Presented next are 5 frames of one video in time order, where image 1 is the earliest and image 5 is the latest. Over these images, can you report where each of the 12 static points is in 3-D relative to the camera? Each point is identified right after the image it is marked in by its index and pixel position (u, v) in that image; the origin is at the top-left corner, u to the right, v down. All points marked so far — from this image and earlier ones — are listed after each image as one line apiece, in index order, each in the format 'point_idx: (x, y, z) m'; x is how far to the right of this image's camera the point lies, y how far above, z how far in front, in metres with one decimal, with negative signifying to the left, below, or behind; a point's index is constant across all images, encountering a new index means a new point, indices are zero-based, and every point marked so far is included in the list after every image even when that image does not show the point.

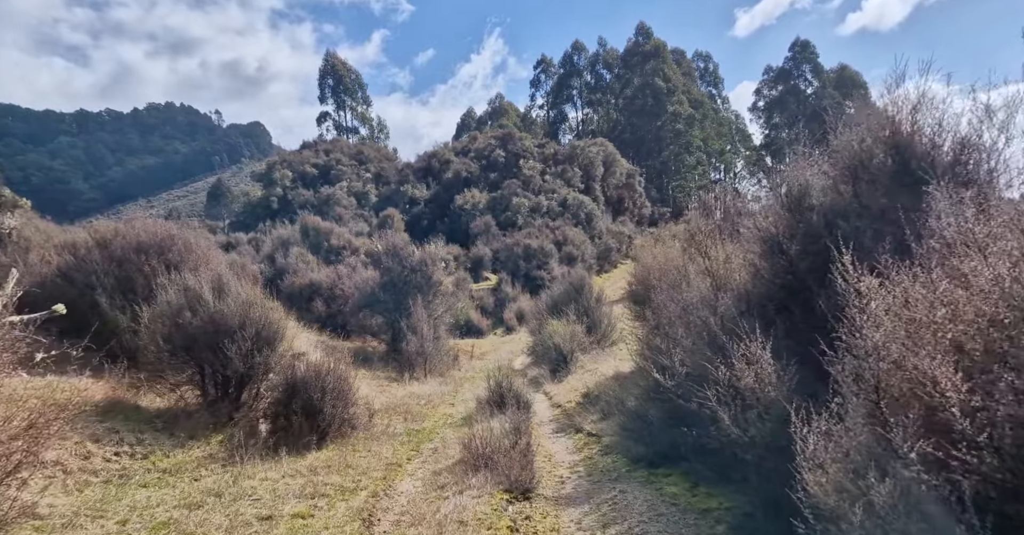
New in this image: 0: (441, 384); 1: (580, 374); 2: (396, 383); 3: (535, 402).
0: (-1.9, -3.2, +19.2) m
1: (+1.7, -2.8, +18.4) m
2: (-3.1, -3.0, +18.1) m
3: (+0.6, -3.1, +16.6) m
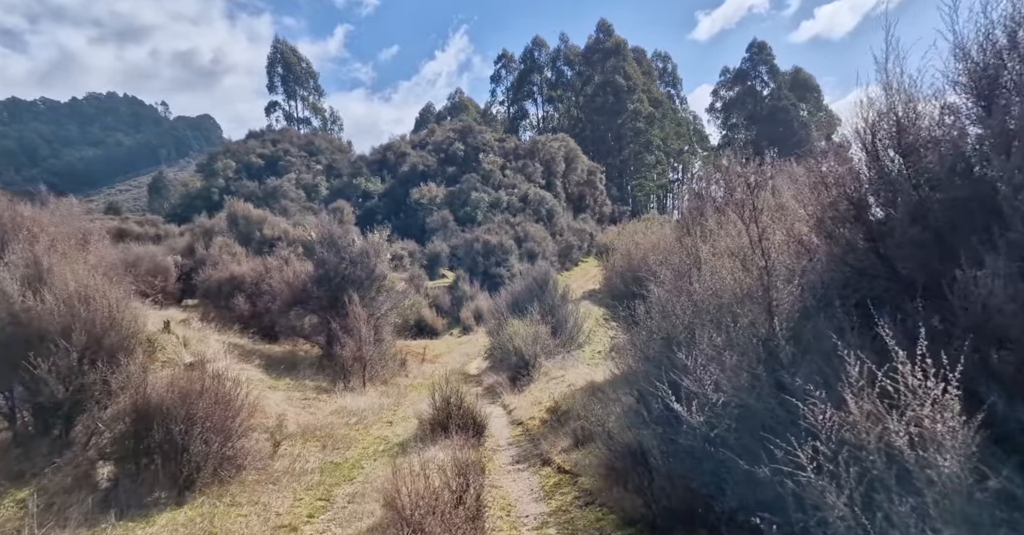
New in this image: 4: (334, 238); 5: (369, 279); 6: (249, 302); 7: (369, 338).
0: (-3.0, -3.0, +16.3) m
1: (+0.6, -2.6, +15.7) m
2: (-4.1, -2.7, +15.2) m
3: (-0.4, -2.9, +13.9) m
4: (-4.8, +0.8, +19.1) m
5: (-3.8, -0.3, +18.9) m
6: (-7.3, -1.0, +19.7) m
7: (-3.5, -1.7, +17.5) m
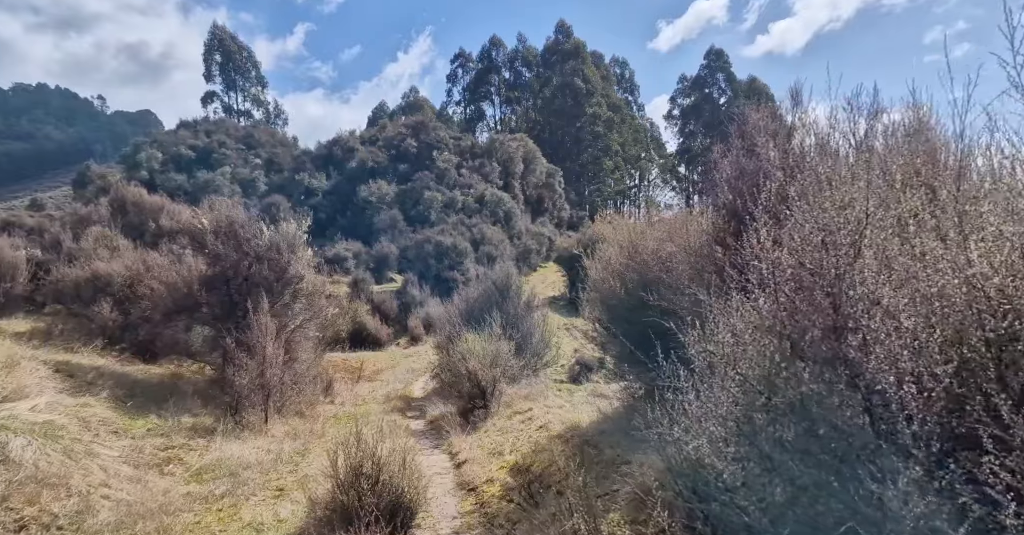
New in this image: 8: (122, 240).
0: (-3.9, -2.9, +12.1) m
1: (-0.2, -2.6, +11.7) m
2: (-4.9, -2.7, +10.9) m
3: (-1.1, -2.9, +9.8) m
4: (-5.8, +0.8, +14.8) m
5: (-4.8, -0.3, +14.6) m
6: (-8.4, -0.9, +15.2) m
7: (-4.4, -1.7, +13.2) m
8: (-10.0, +0.7, +18.1) m
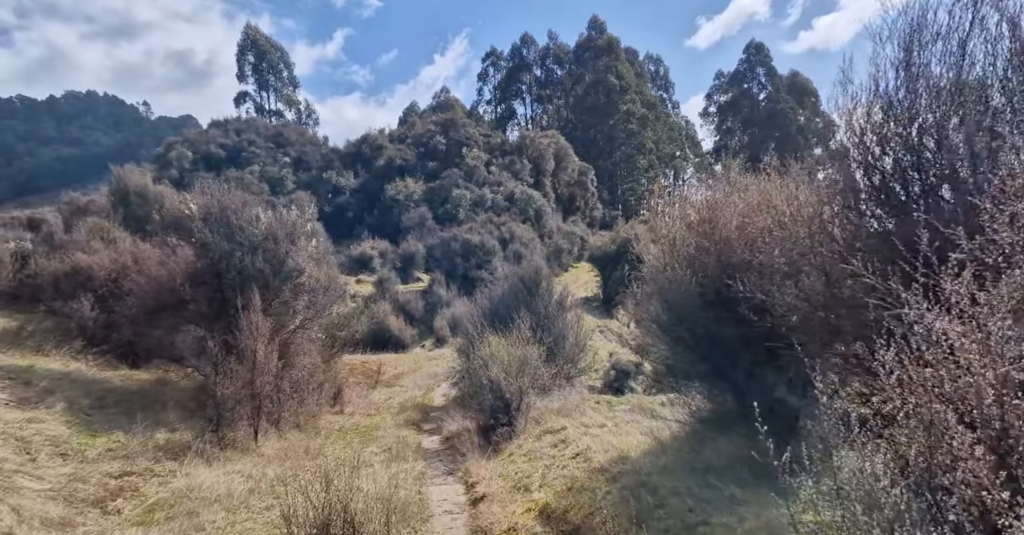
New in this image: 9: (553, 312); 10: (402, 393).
0: (-3.5, -2.8, +10.2) m
1: (+0.2, -2.5, +9.7) m
2: (-4.5, -2.5, +9.1) m
3: (-0.8, -2.7, +7.8) m
4: (-5.3, +1.0, +13.0) m
5: (-4.3, -0.1, +12.8) m
6: (-7.8, -0.8, +13.5) m
7: (-3.9, -1.6, +11.4) m
8: (-9.3, +0.9, +16.6) m
9: (+0.9, -1.0, +15.3) m
10: (-2.9, -3.3, +18.3) m
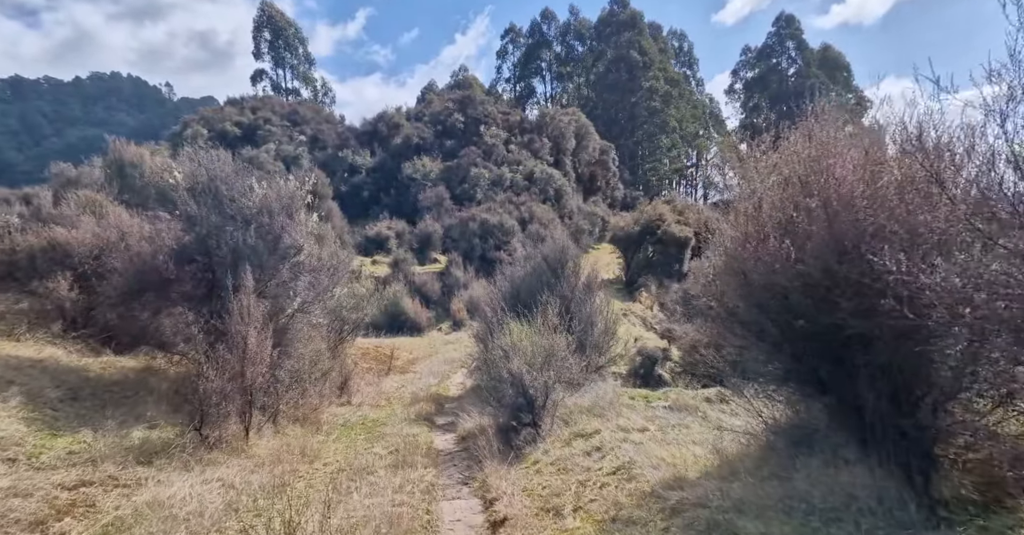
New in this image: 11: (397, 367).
0: (-3.2, -2.5, +8.9) m
1: (+0.5, -2.2, +8.3) m
2: (-4.2, -2.2, +7.8) m
3: (-0.5, -2.5, +6.5) m
4: (-4.9, +1.4, +11.7) m
5: (-3.9, +0.2, +11.4) m
6: (-7.4, -0.3, +12.3) m
7: (-3.6, -1.2, +10.0) m
8: (-8.8, +1.4, +15.3) m
9: (+1.3, -0.5, +13.8) m
10: (-2.4, -2.7, +17.0) m
11: (-3.1, -2.7, +18.9) m
